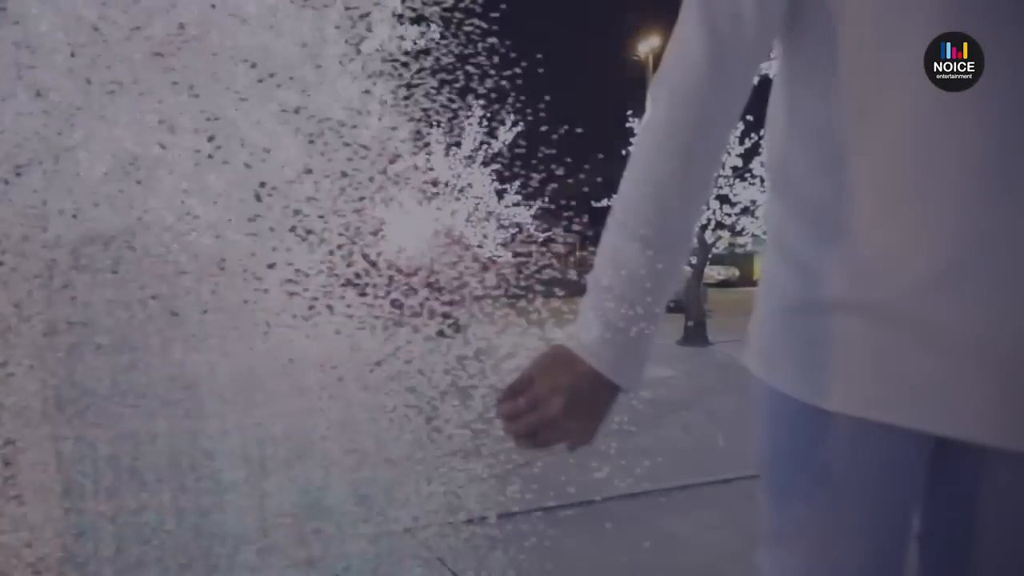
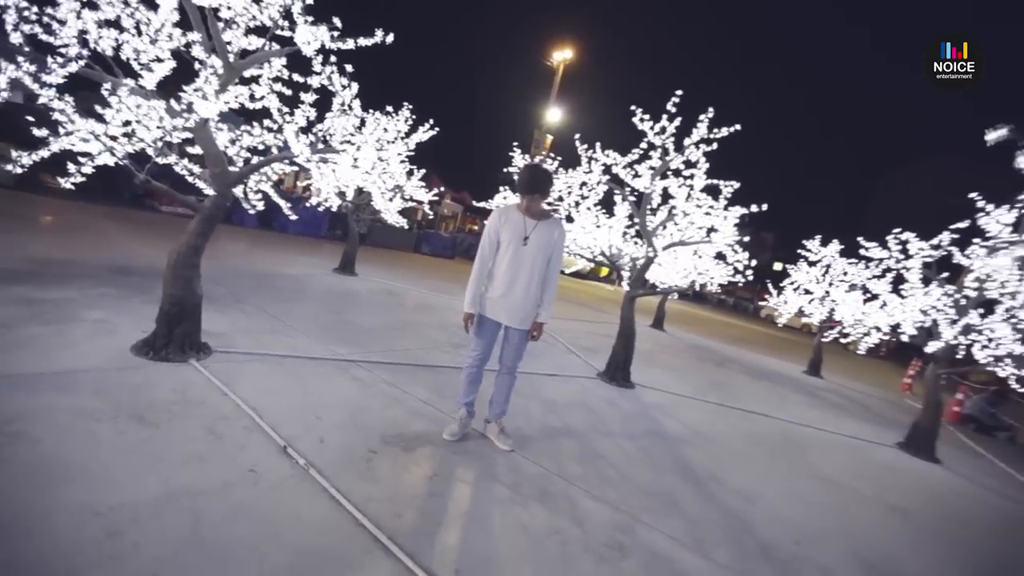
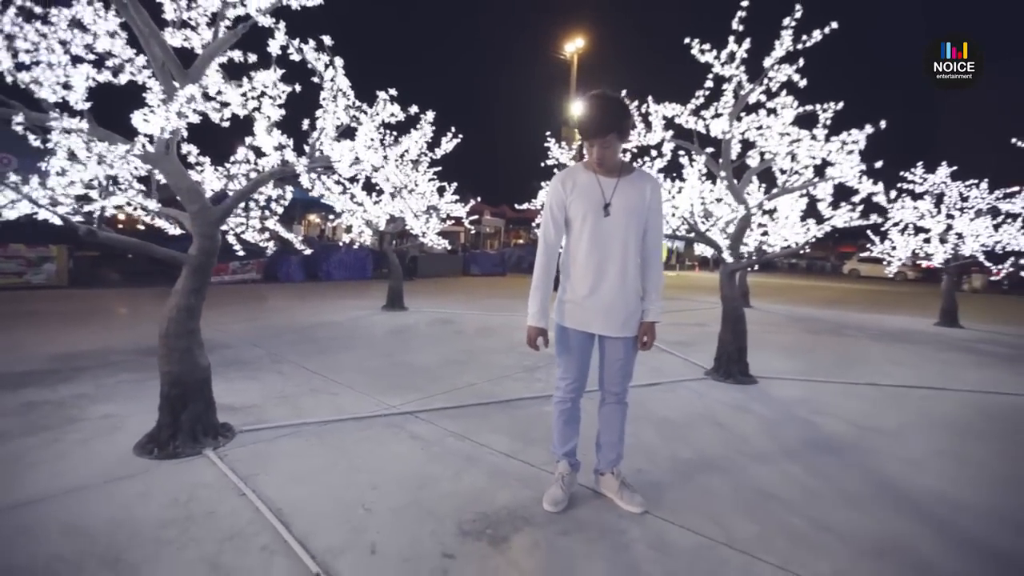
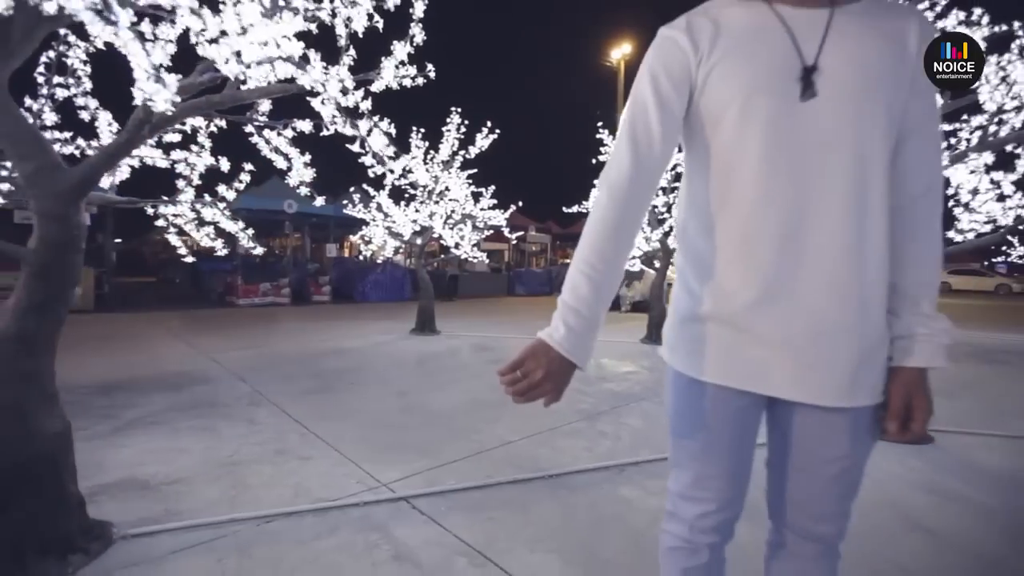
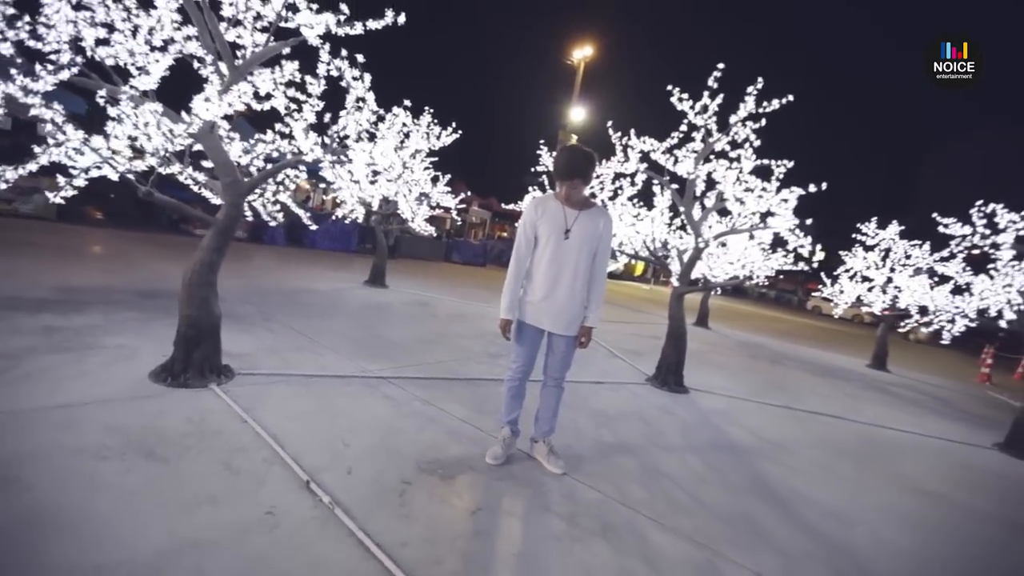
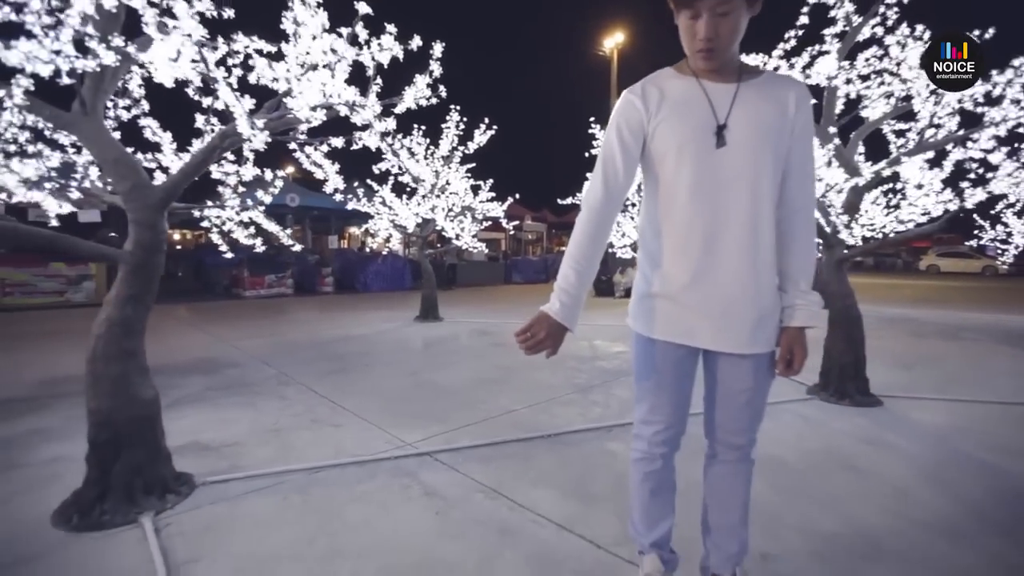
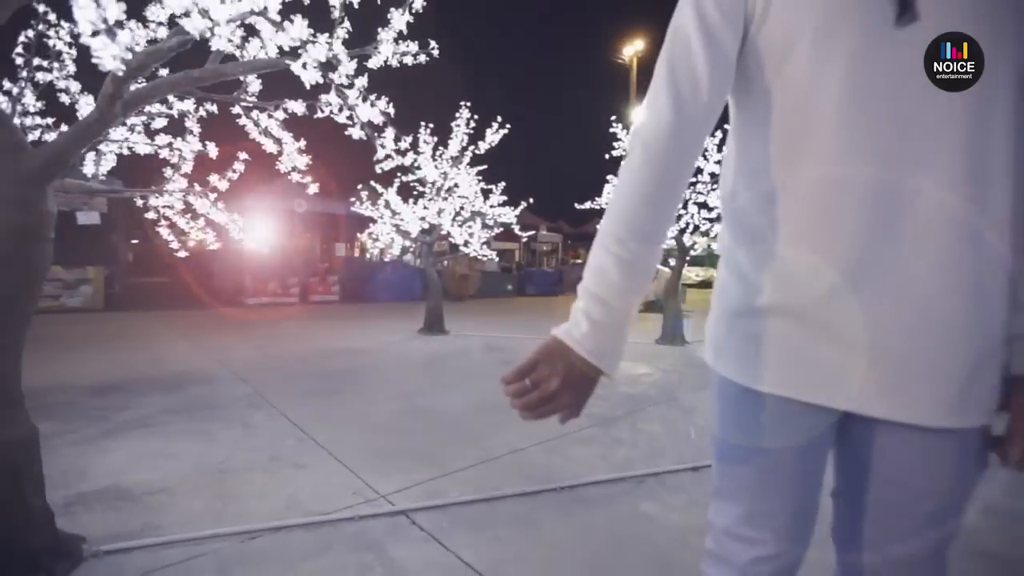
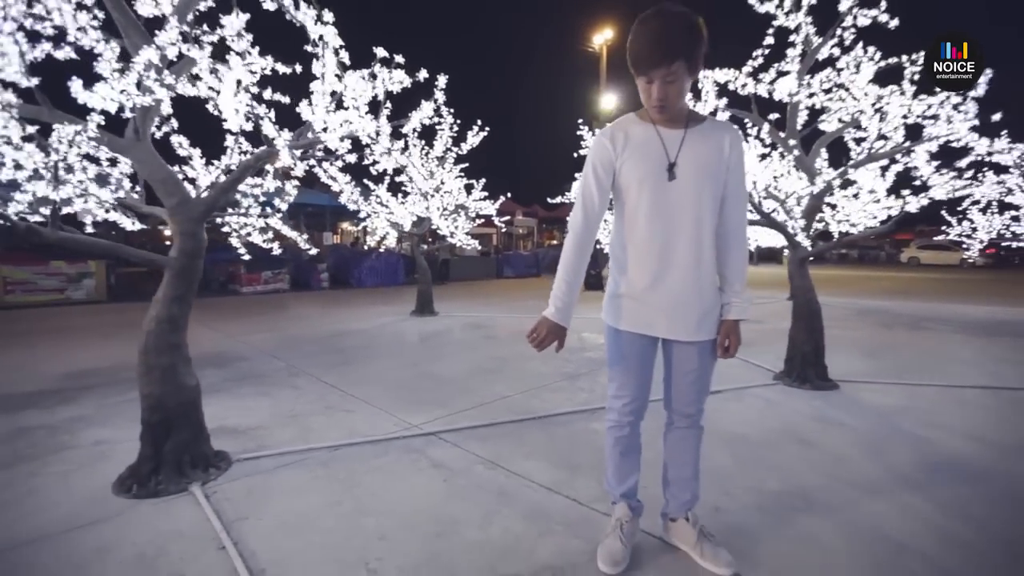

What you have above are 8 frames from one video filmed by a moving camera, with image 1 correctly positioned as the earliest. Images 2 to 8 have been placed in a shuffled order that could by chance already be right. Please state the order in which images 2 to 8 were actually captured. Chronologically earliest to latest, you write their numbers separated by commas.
7, 4, 6, 8, 3, 5, 2
